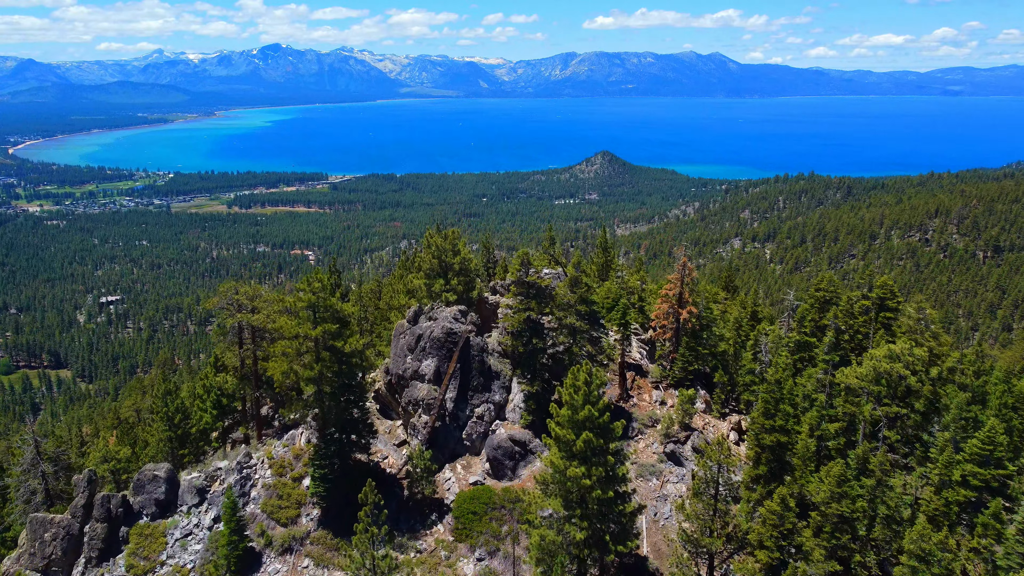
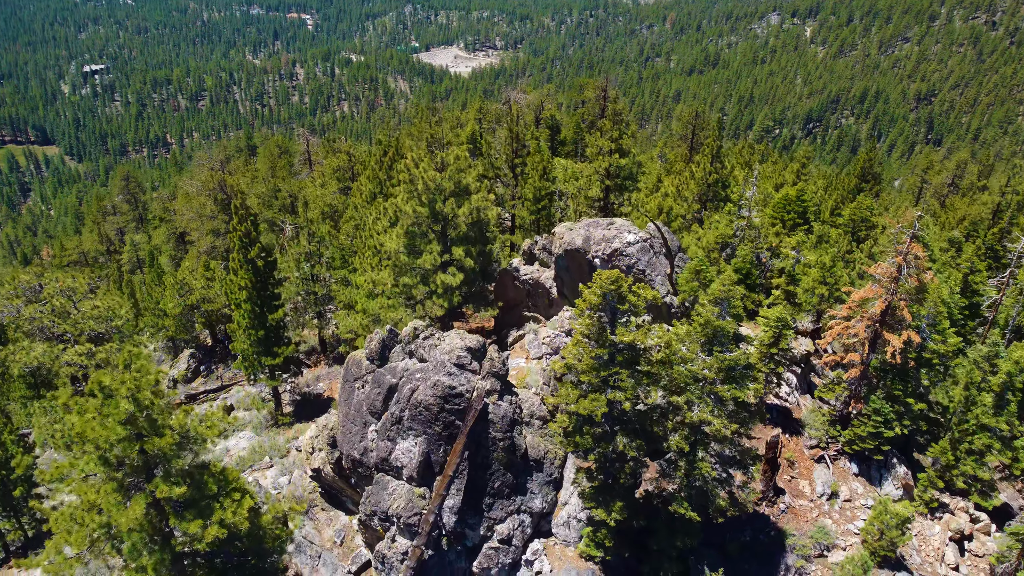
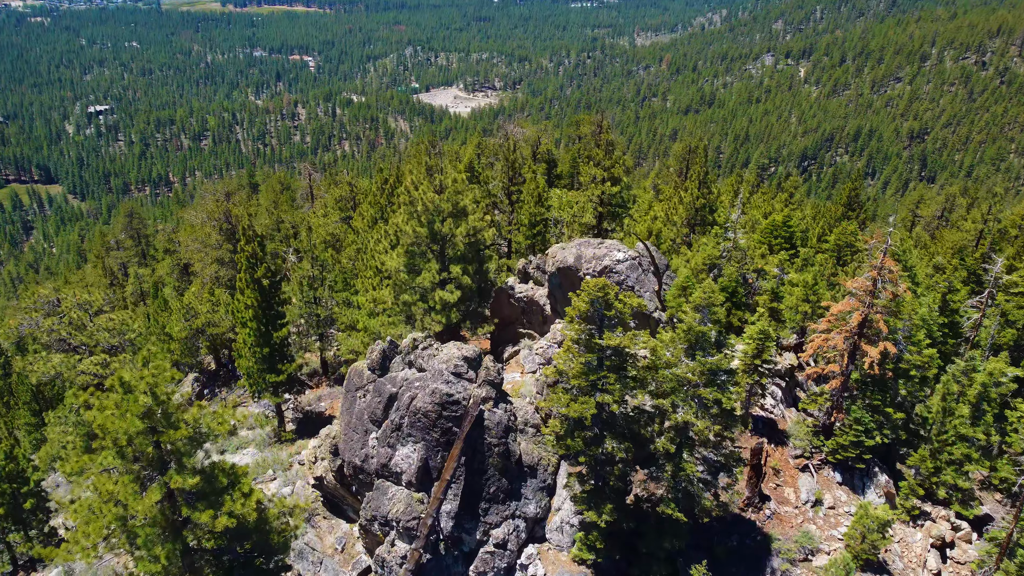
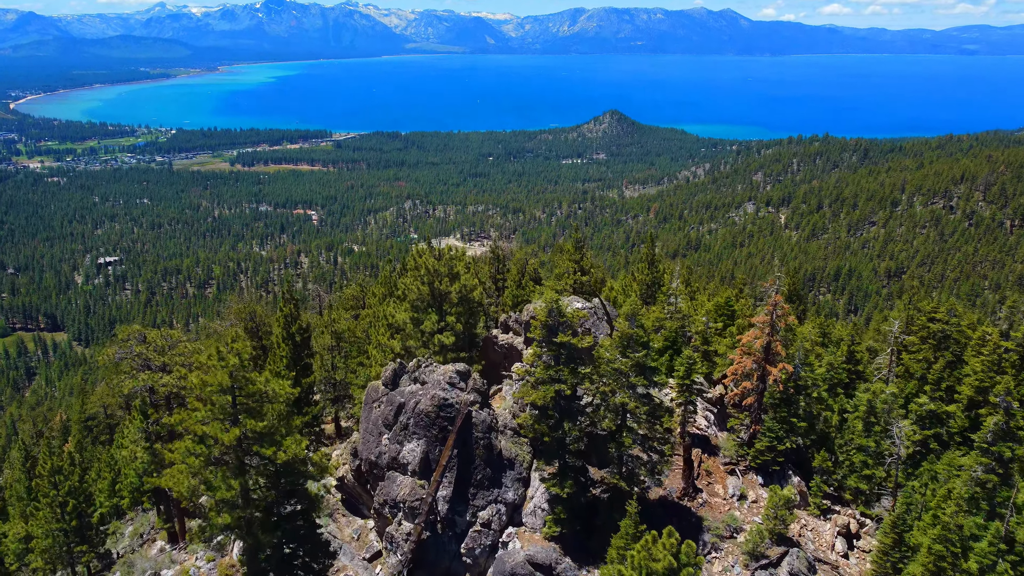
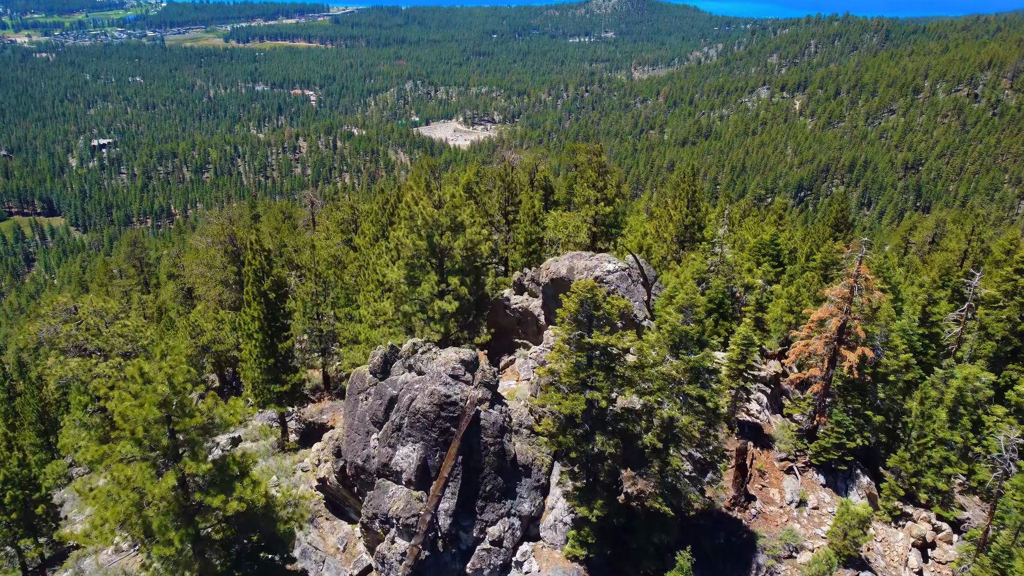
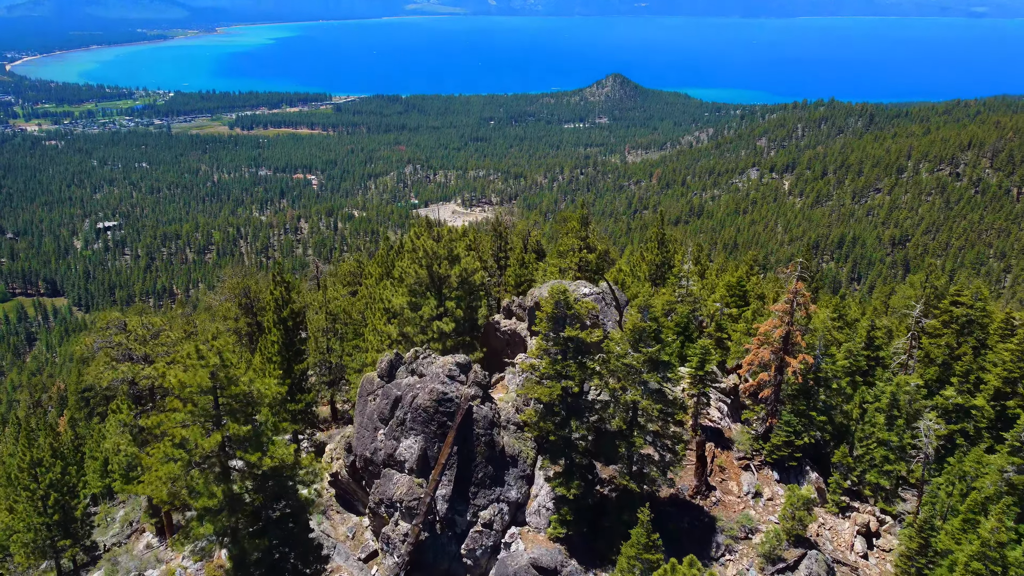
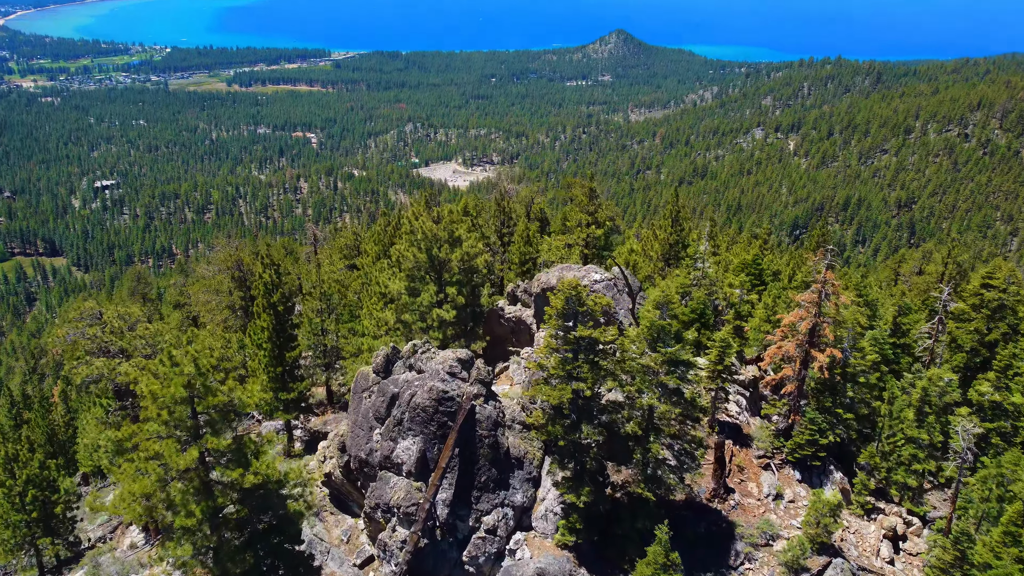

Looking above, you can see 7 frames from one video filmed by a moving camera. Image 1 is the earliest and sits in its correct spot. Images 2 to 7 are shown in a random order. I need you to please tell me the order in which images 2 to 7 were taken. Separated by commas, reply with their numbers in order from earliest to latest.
4, 6, 7, 5, 3, 2
